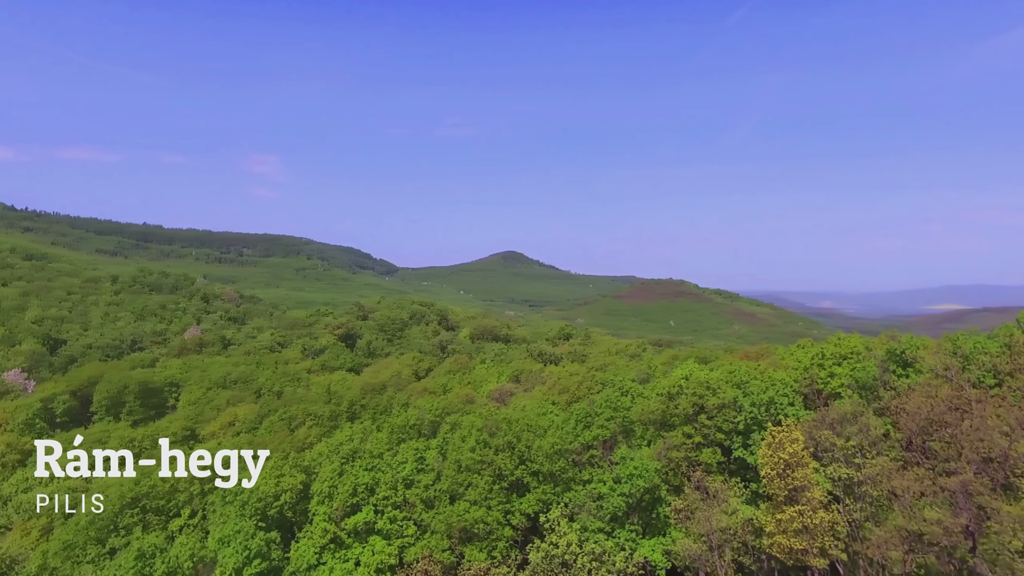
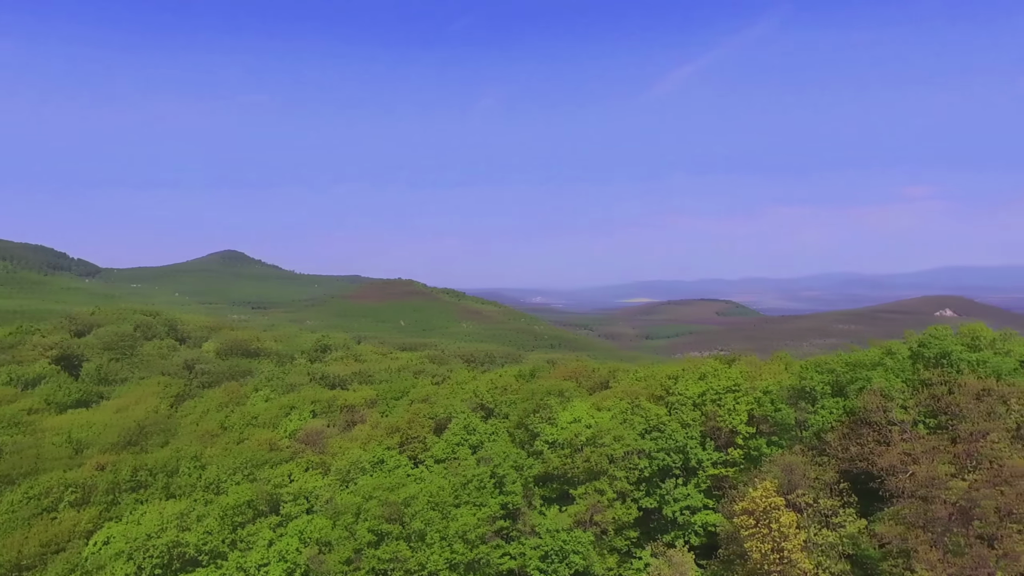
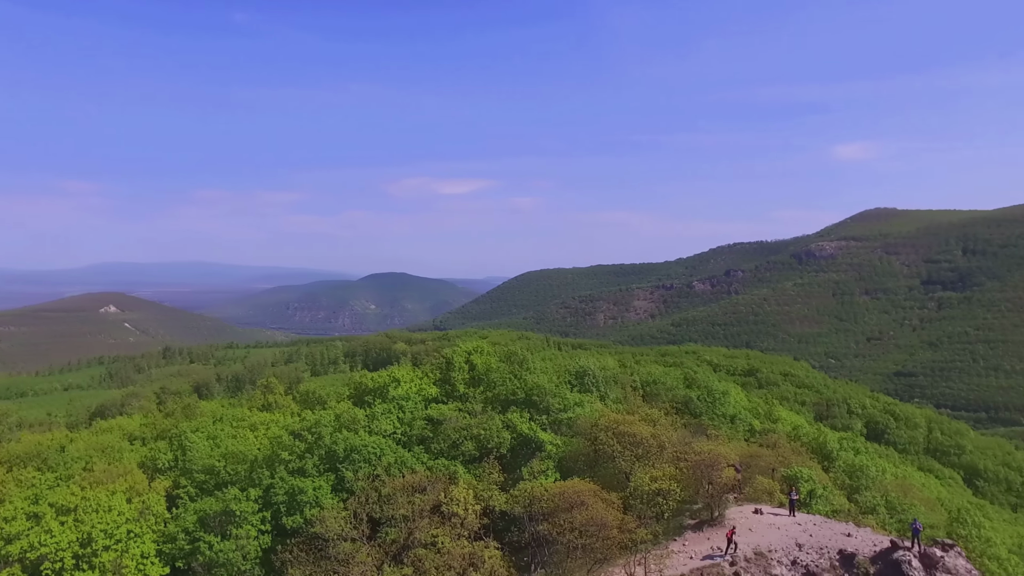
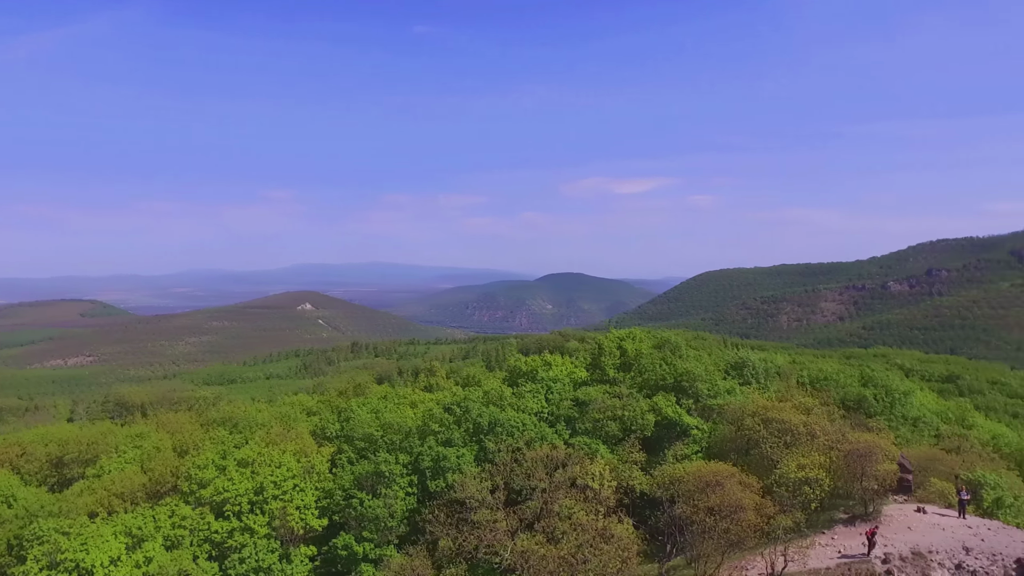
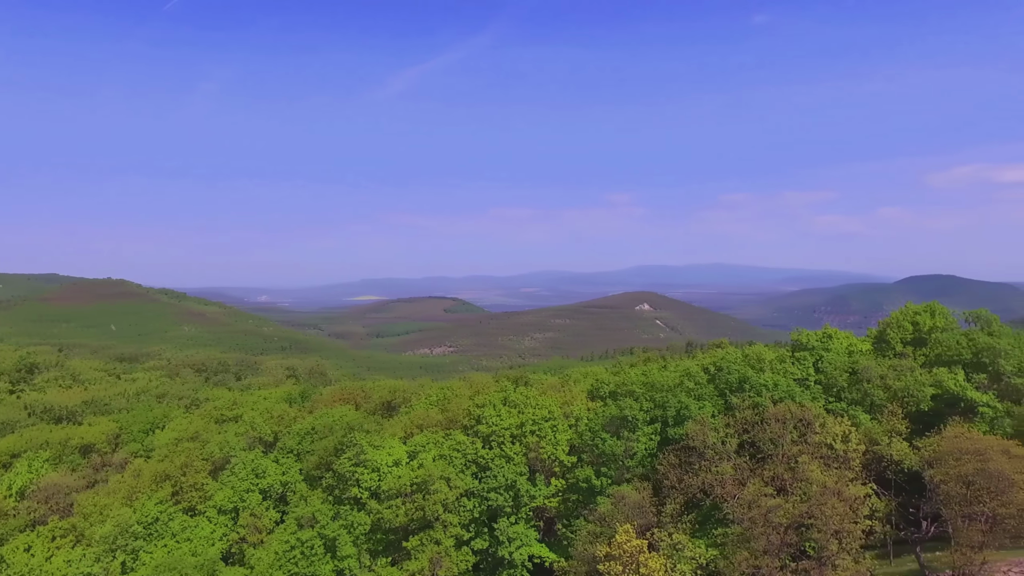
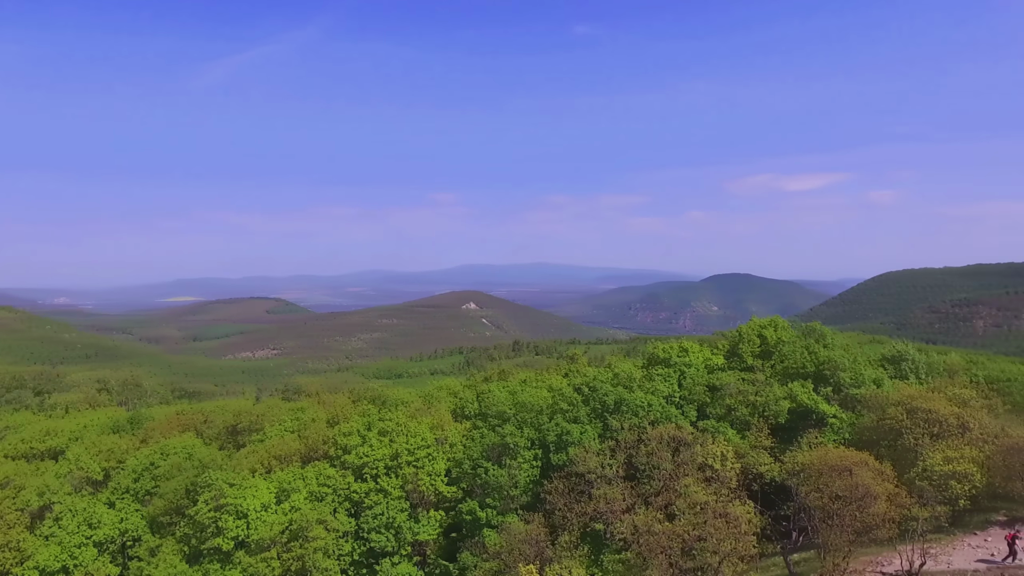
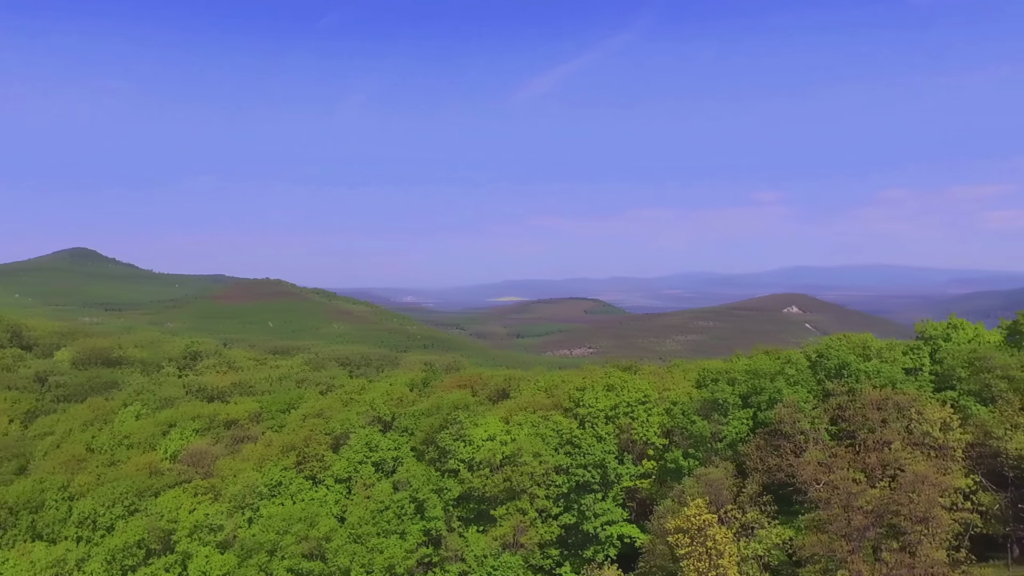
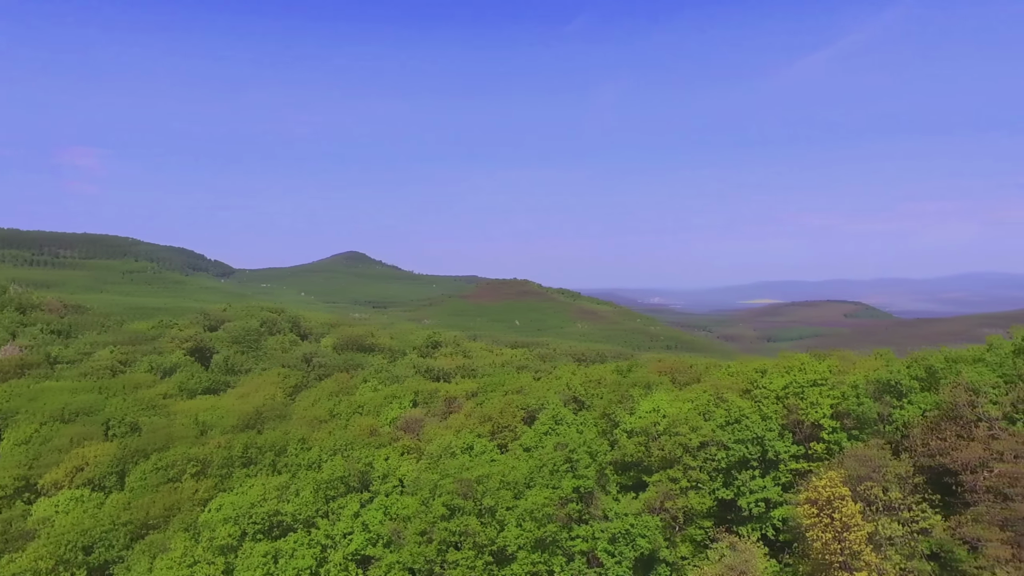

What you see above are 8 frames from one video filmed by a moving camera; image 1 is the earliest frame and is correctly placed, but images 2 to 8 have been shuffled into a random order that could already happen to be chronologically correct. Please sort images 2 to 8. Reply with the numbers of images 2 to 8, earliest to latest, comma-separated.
8, 2, 7, 5, 6, 4, 3
